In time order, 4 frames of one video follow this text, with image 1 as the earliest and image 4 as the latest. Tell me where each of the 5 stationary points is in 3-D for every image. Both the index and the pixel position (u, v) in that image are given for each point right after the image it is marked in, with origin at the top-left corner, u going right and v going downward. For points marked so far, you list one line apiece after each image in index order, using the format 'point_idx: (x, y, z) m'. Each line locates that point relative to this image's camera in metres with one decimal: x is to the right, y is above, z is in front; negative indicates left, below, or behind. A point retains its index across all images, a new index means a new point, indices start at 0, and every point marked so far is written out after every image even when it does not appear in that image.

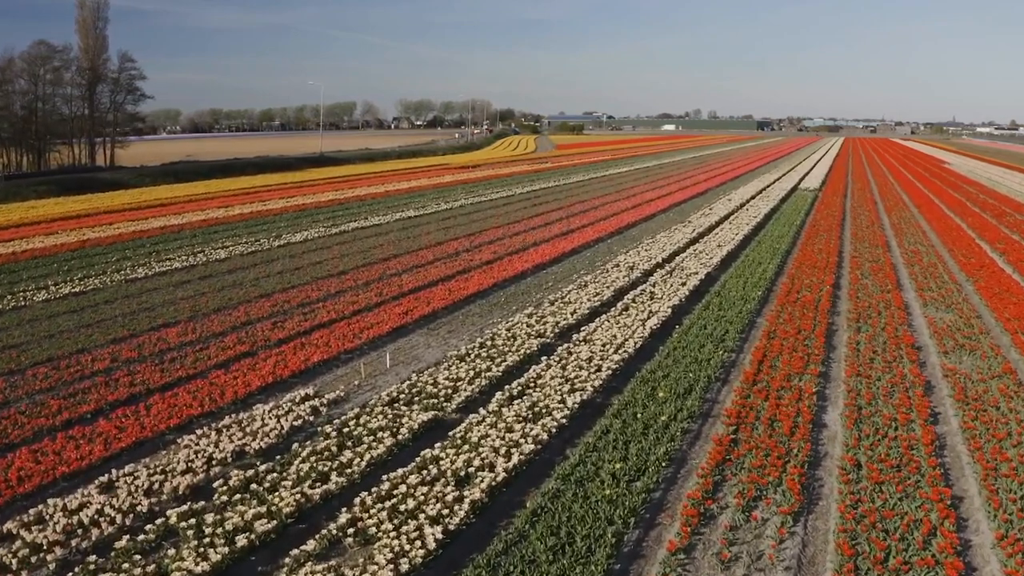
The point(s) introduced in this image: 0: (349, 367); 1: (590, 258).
0: (-2.5, -1.2, +10.8) m
1: (+2.0, +0.8, +18.6) m
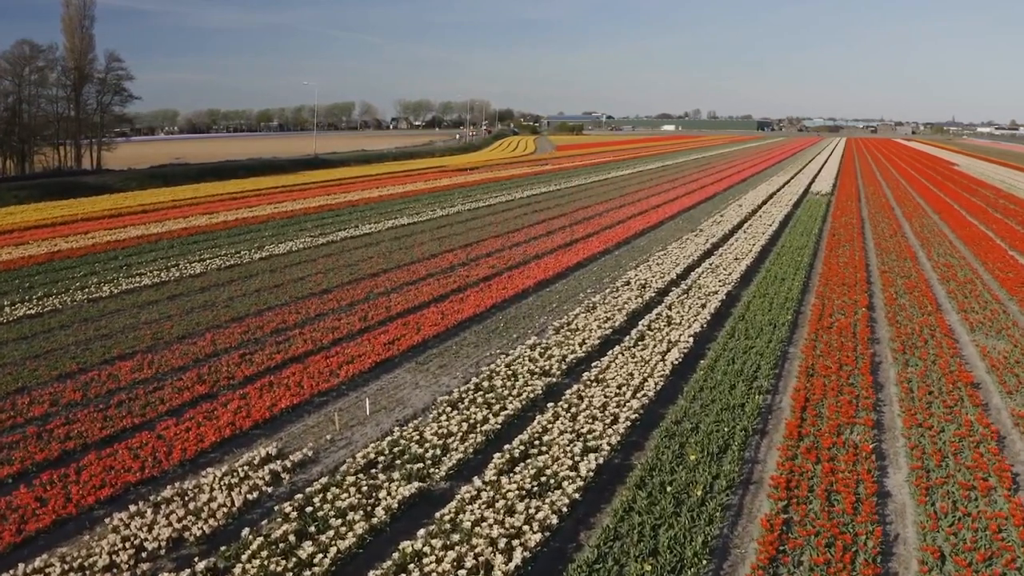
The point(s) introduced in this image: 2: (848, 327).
0: (-2.5, -1.6, +9.3) m
1: (+2.0, +0.4, +17.1) m
2: (+6.0, -0.7, +12.7) m
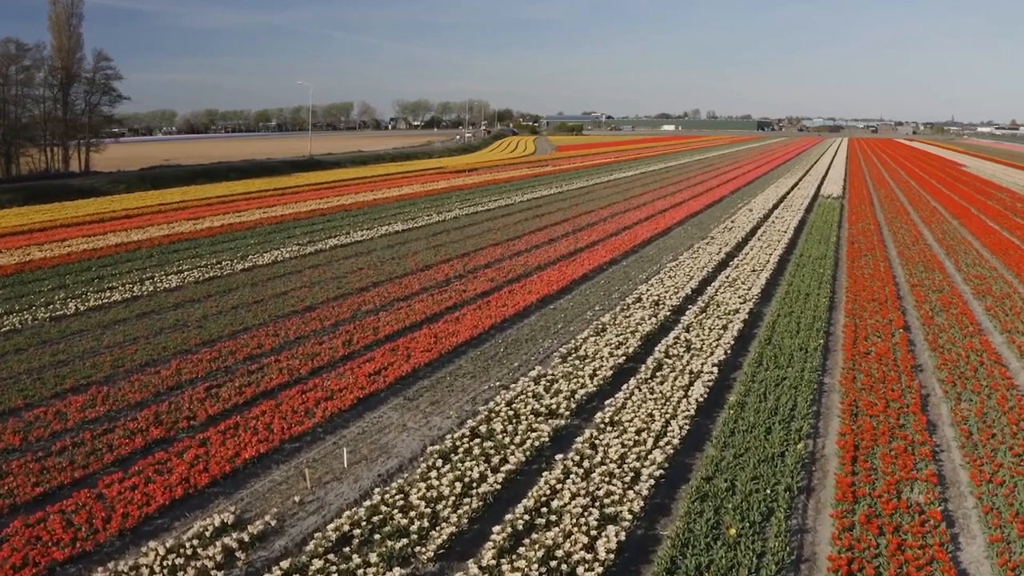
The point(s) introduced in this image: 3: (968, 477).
0: (-2.4, -2.0, +7.9) m
1: (+2.0, 0.0, +15.8) m
2: (+6.0, -1.0, +11.4) m
3: (+5.1, -2.1, +7.9) m
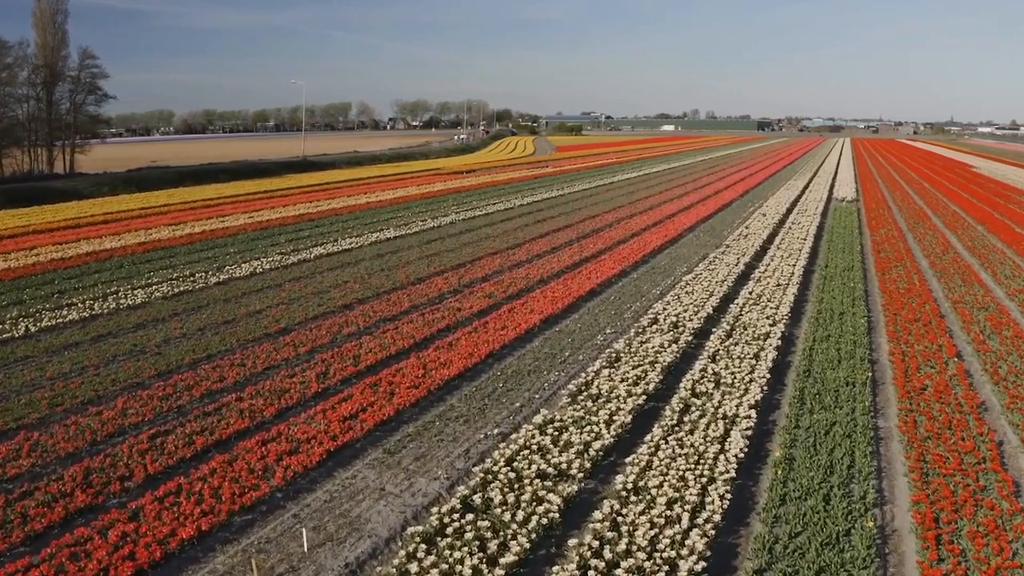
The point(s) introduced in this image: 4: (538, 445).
0: (-2.4, -2.3, +6.4) m
1: (+2.0, -0.3, +14.3) m
2: (+6.0, -1.4, +9.8) m
3: (+5.1, -2.4, +6.4) m
4: (+0.3, -1.7, +7.9) m
